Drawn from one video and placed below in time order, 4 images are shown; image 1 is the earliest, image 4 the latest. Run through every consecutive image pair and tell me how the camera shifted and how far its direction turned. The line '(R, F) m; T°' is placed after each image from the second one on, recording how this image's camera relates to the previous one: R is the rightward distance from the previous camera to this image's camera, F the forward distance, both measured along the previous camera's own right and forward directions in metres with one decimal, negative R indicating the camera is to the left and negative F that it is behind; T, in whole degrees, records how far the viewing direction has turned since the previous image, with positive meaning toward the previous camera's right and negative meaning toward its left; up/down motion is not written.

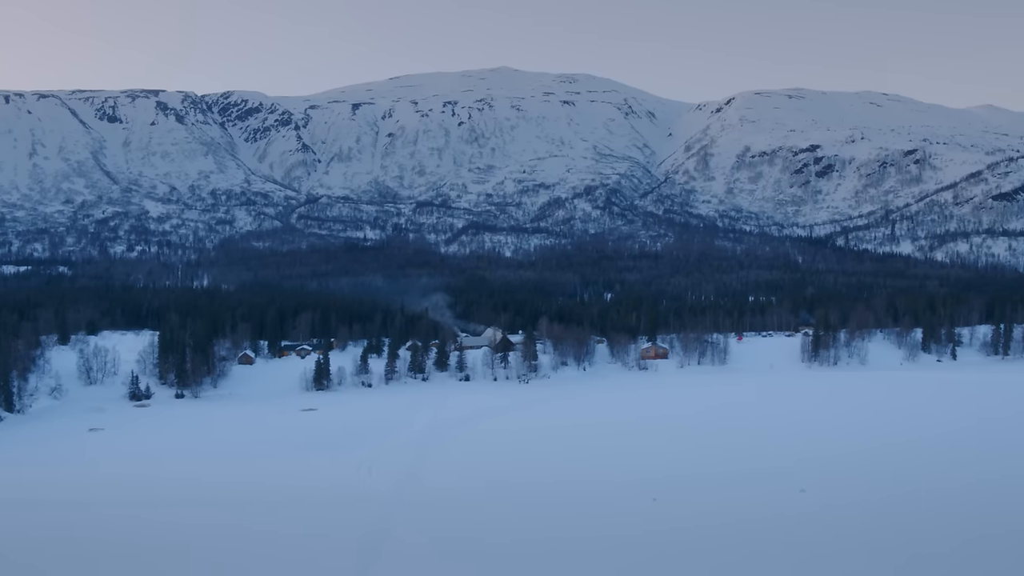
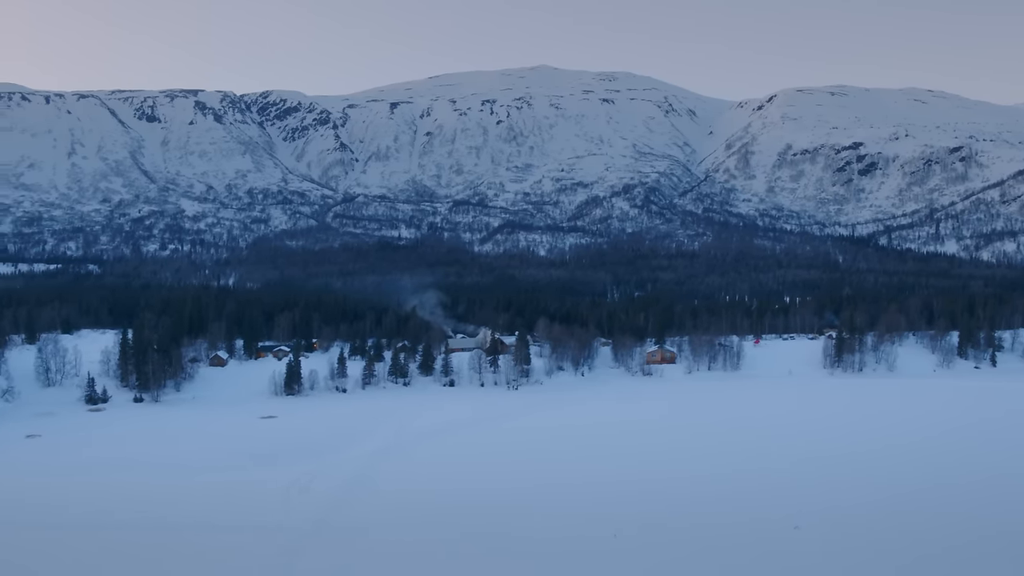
(+1.5, +1.7) m; -3°
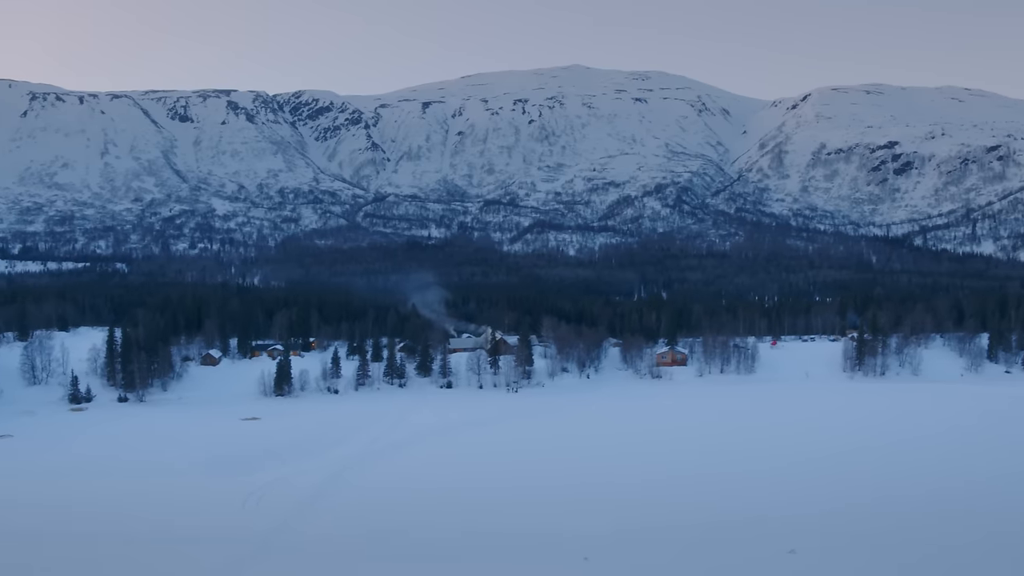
(+0.9, +0.9) m; -2°
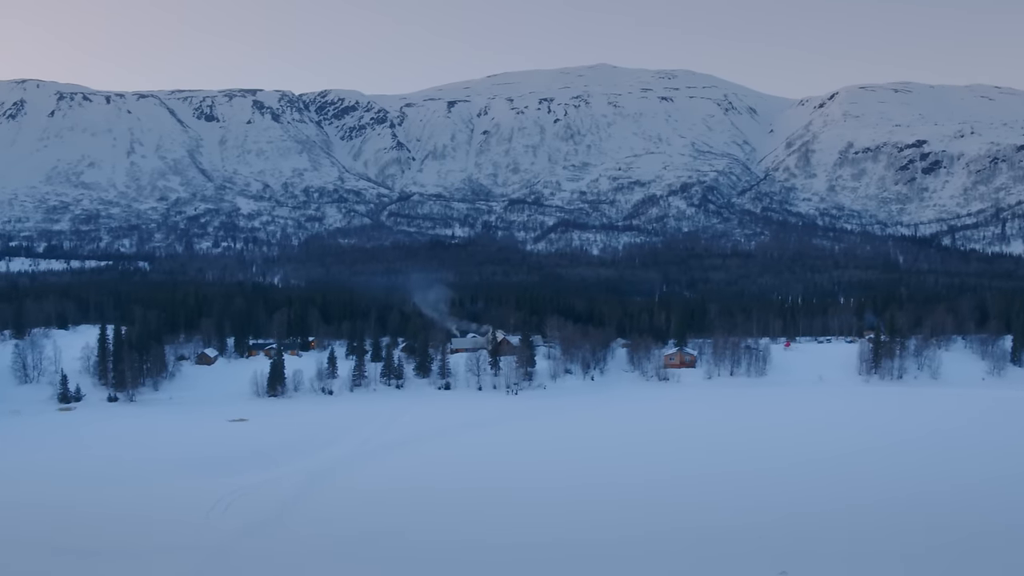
(+0.7, +0.6) m; -2°
